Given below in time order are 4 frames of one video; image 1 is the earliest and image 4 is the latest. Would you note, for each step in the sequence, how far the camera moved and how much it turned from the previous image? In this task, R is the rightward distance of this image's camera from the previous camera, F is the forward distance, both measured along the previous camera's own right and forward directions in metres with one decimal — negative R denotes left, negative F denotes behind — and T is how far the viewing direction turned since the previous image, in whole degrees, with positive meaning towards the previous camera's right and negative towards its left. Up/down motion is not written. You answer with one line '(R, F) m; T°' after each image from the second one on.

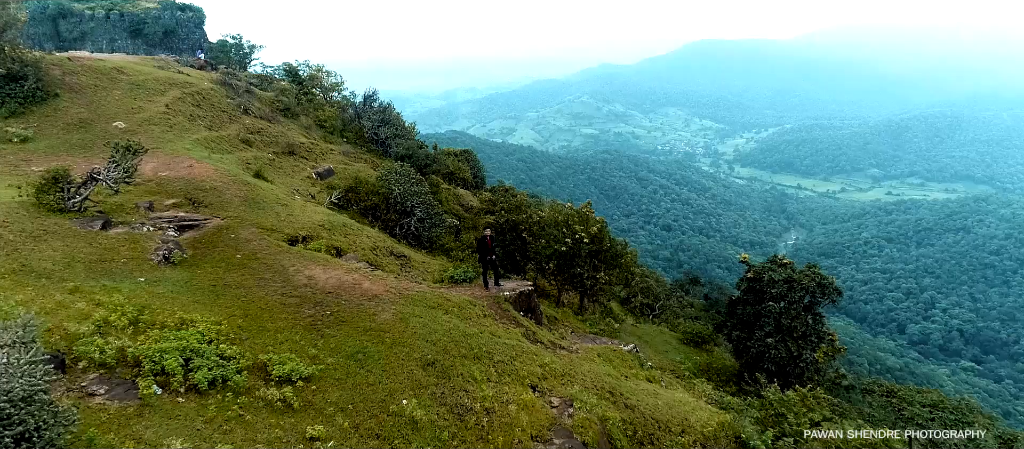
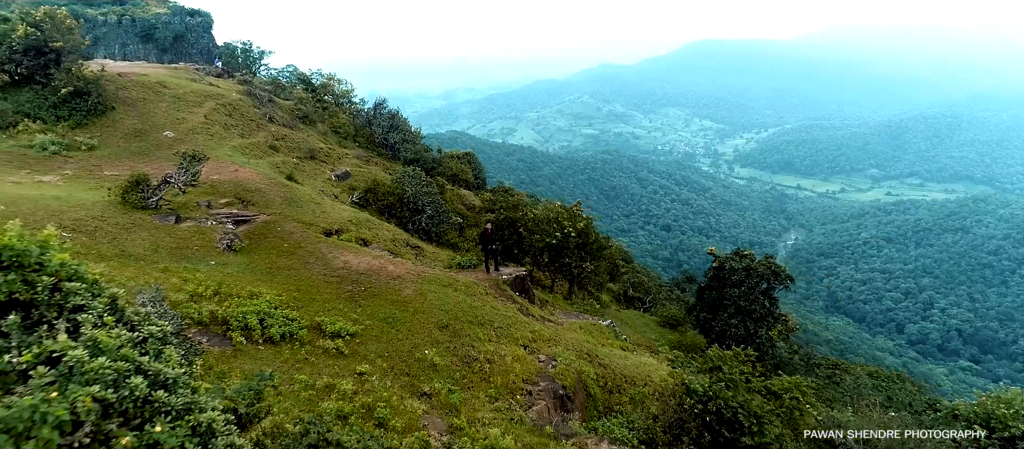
(+0.1, -3.1) m; 0°
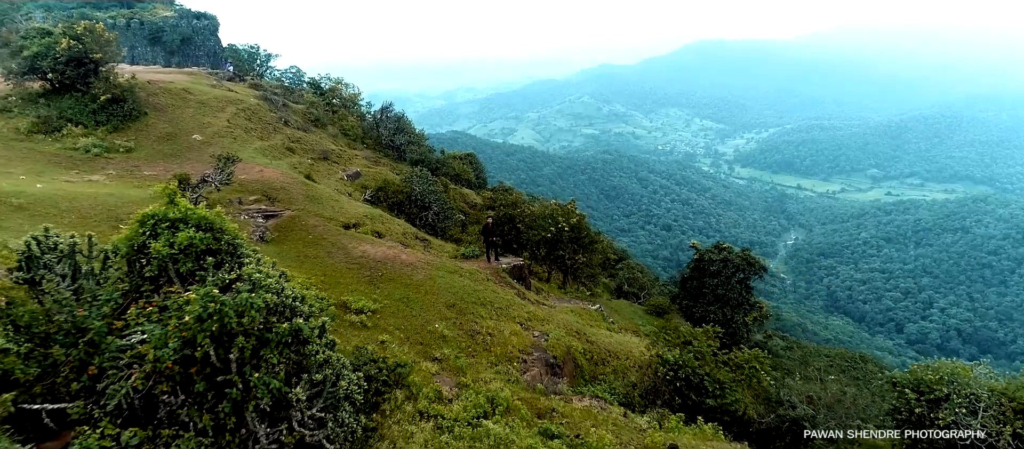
(+0.1, -2.2) m; 0°
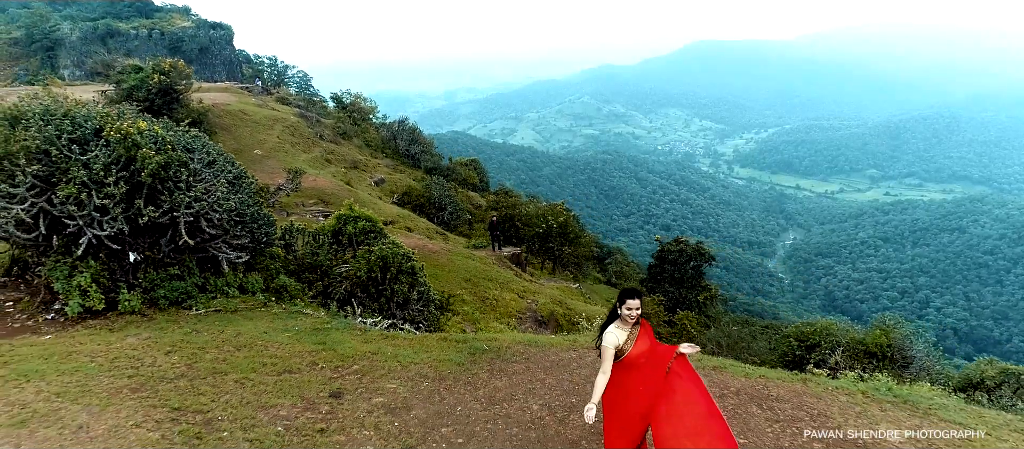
(0.0, -6.3) m; 0°
